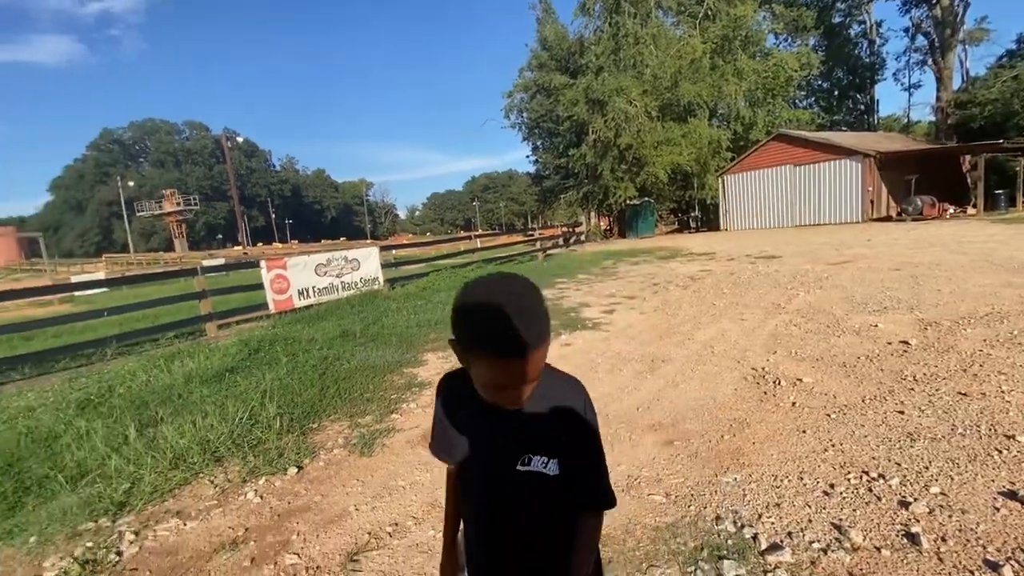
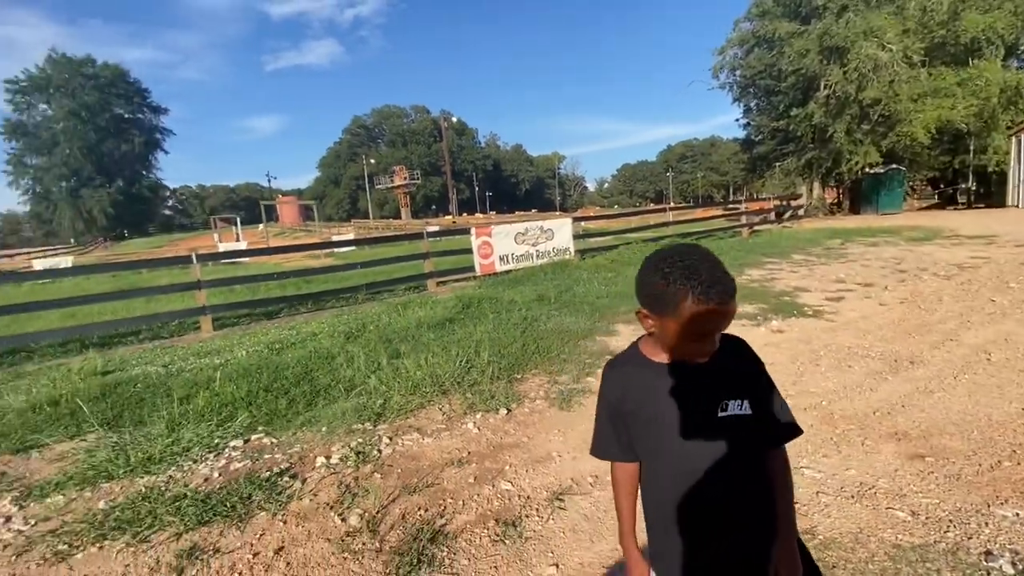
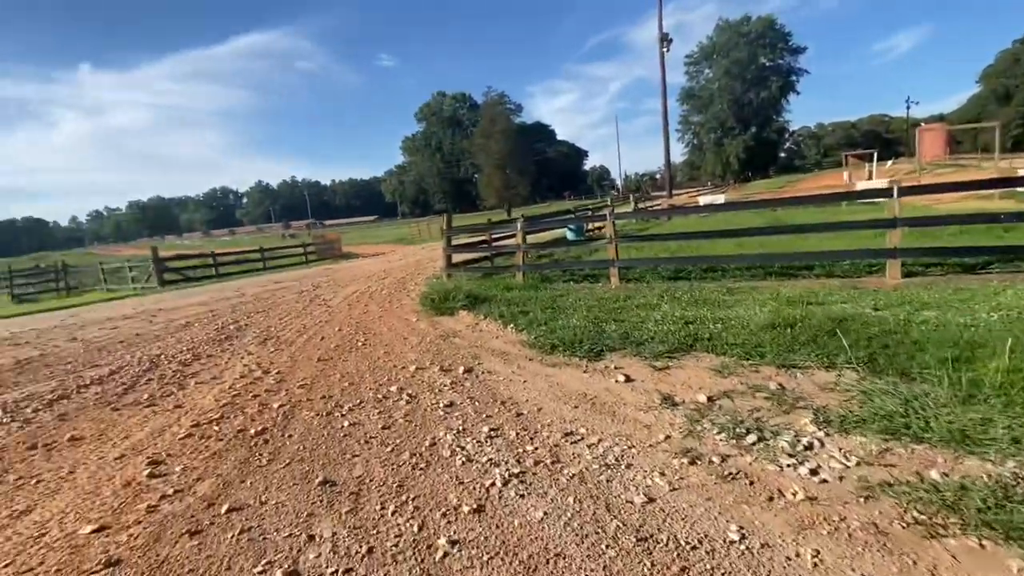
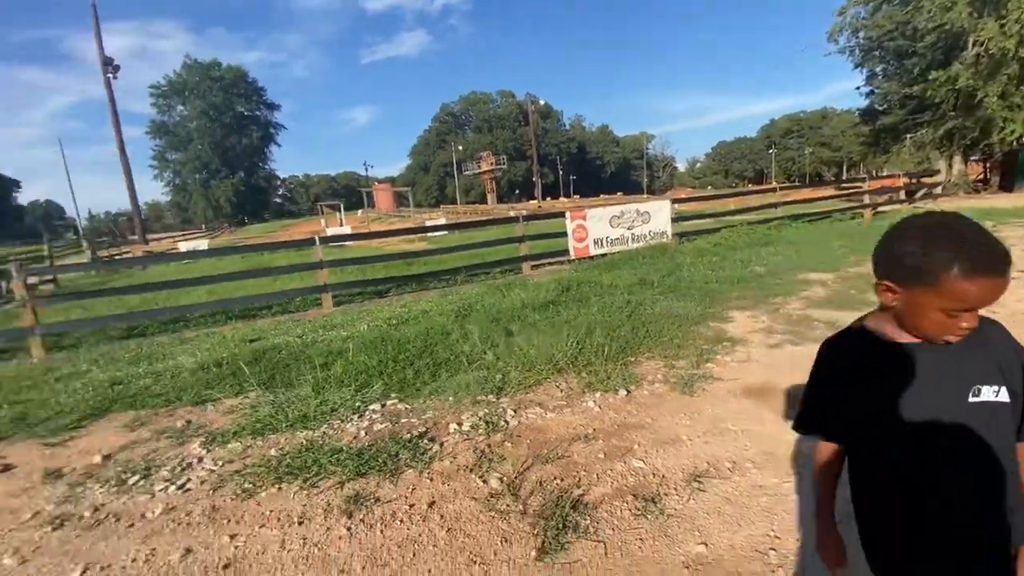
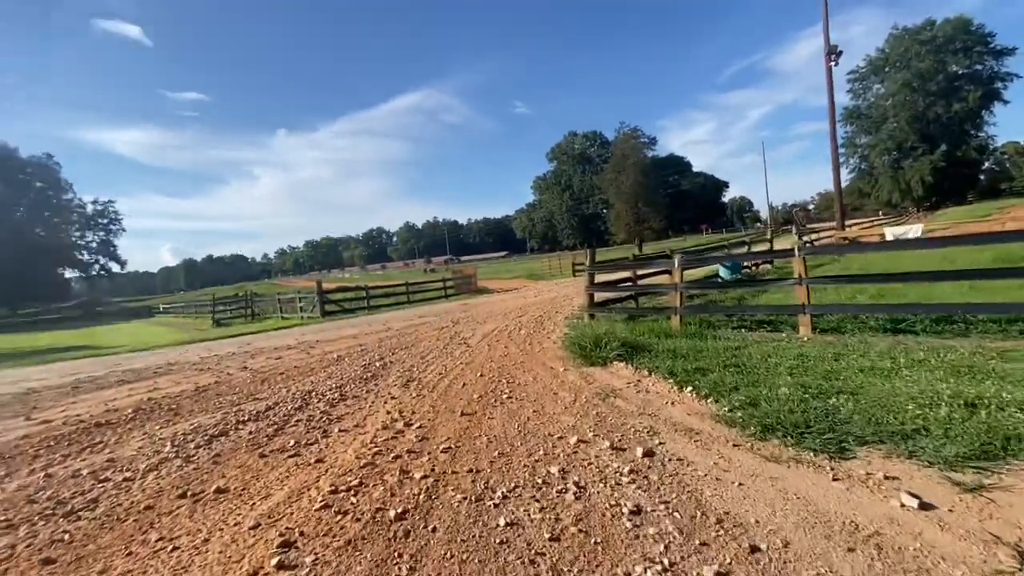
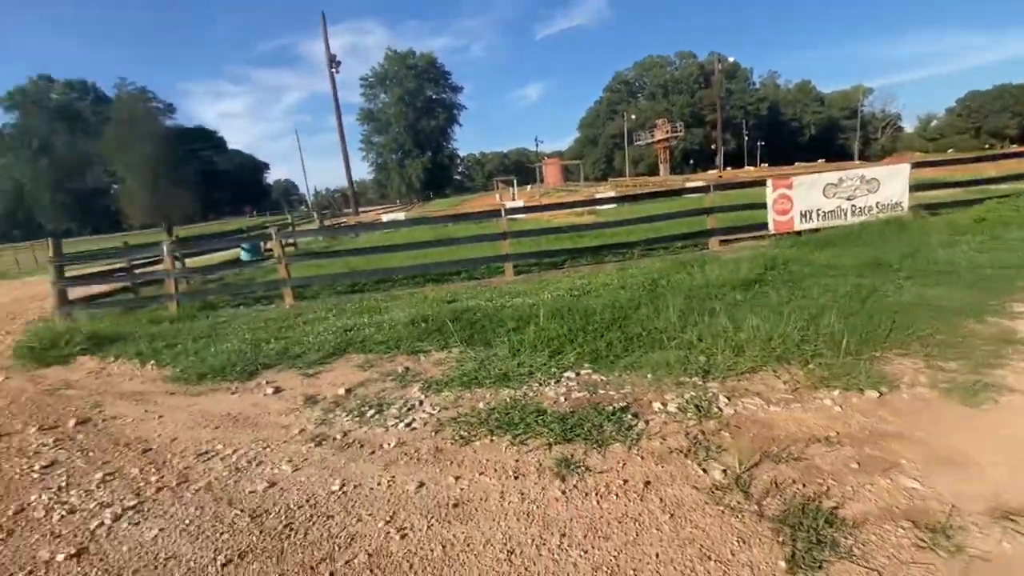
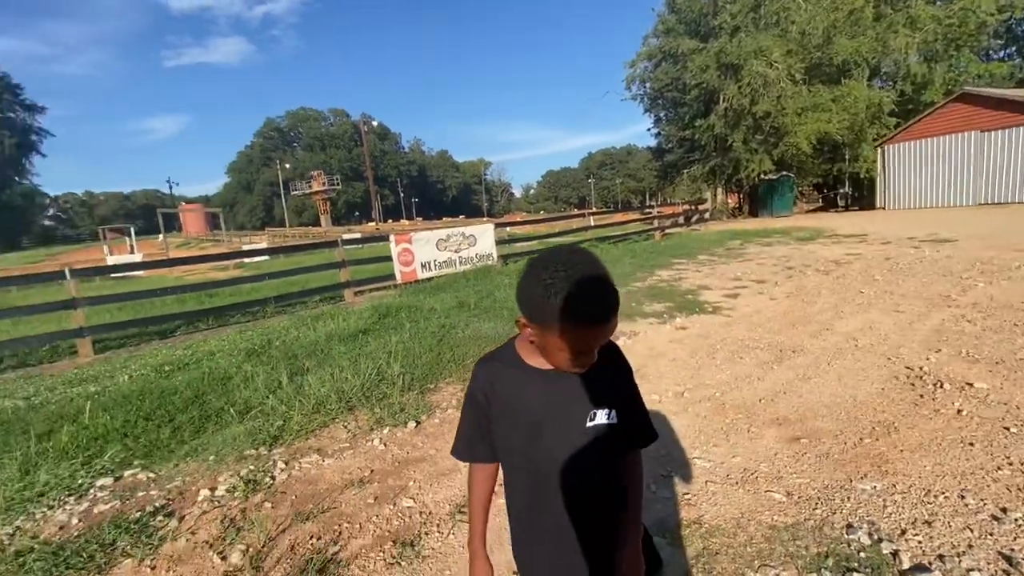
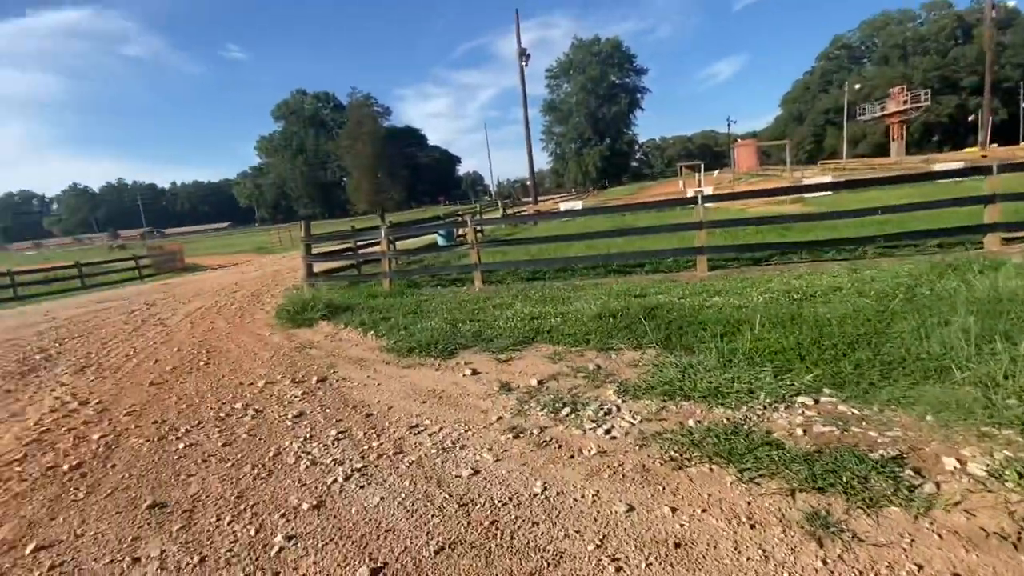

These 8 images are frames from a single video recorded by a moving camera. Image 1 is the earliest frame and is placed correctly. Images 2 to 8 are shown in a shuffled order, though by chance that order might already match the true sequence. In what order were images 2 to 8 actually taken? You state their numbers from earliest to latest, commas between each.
7, 2, 4, 6, 8, 3, 5
